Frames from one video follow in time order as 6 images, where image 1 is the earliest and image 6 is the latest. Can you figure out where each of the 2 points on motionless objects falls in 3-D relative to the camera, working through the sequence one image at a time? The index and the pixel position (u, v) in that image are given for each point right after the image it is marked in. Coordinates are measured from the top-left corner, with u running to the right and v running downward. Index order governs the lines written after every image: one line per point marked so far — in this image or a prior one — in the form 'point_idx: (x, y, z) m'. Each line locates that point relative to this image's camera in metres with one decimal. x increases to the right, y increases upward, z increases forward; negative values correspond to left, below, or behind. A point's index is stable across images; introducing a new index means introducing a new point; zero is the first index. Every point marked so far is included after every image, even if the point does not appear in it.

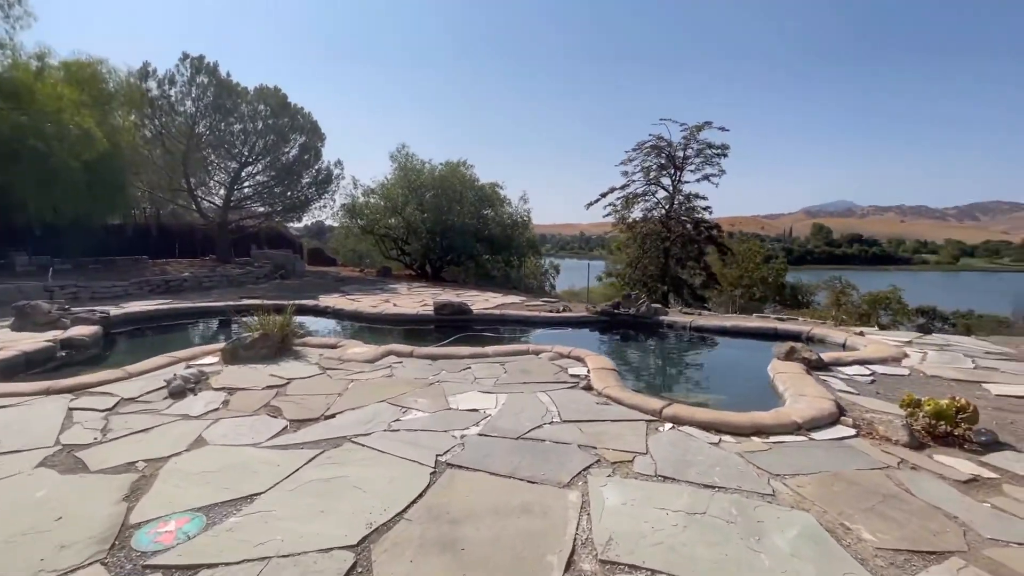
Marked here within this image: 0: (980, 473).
0: (+2.7, -1.0, +2.7) m
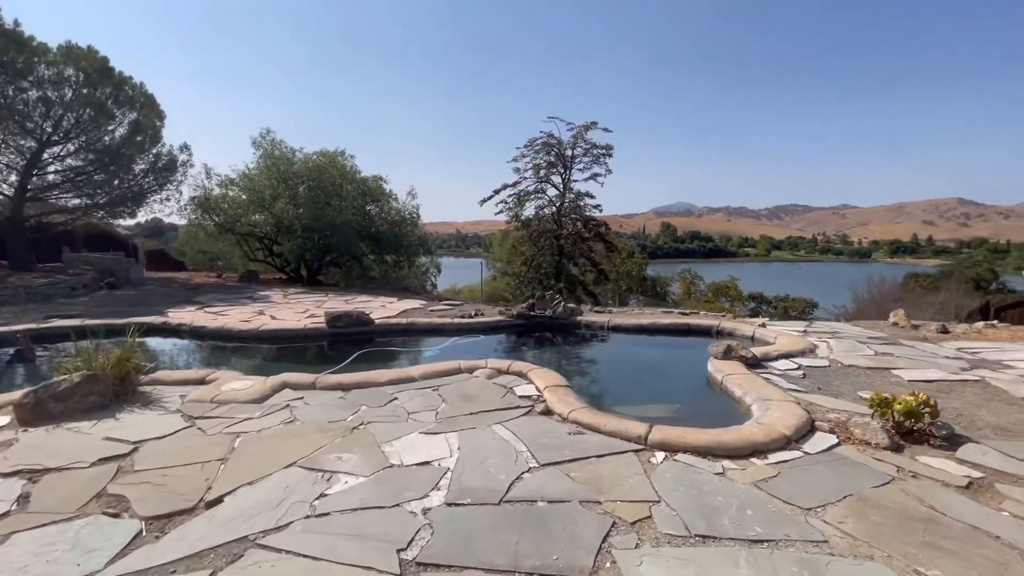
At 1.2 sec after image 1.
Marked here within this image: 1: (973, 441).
0: (+2.5, -1.0, +2.6) m
1: (+2.9, -1.0, +3.0) m
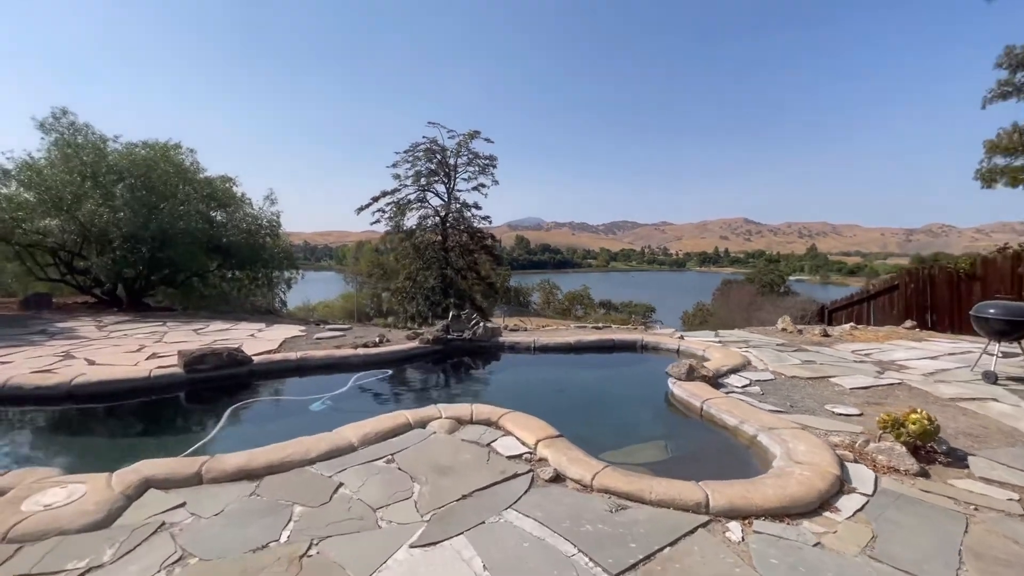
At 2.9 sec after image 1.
0: (+2.7, -1.1, +2.6) m
1: (+2.9, -1.1, +3.0) m
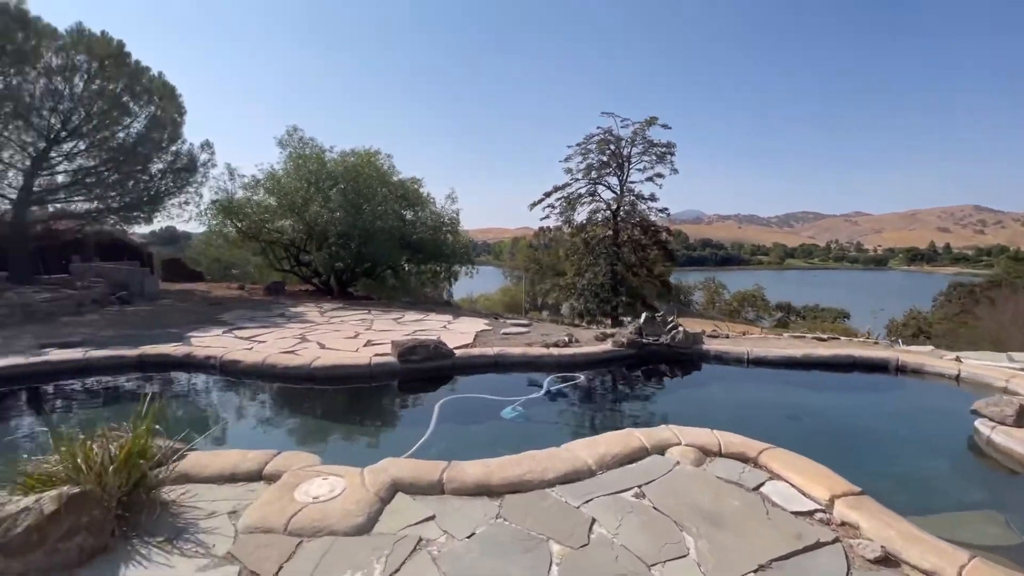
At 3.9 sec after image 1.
0: (+3.8, -1.2, +1.1) m
1: (+4.2, -1.2, +1.5) m
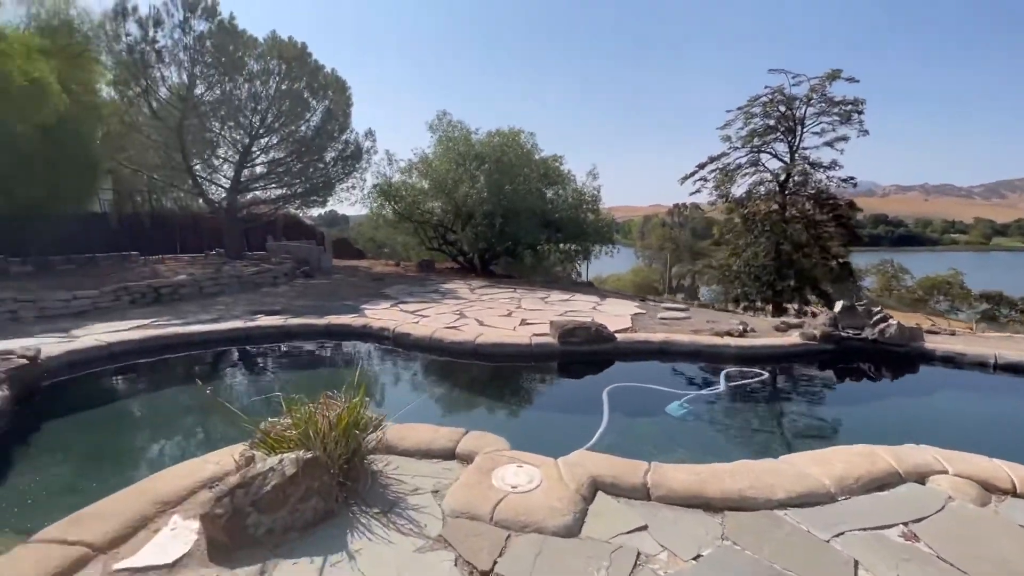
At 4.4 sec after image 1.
0: (+4.2, -1.3, -0.2) m
1: (+4.7, -1.2, +0.1) m
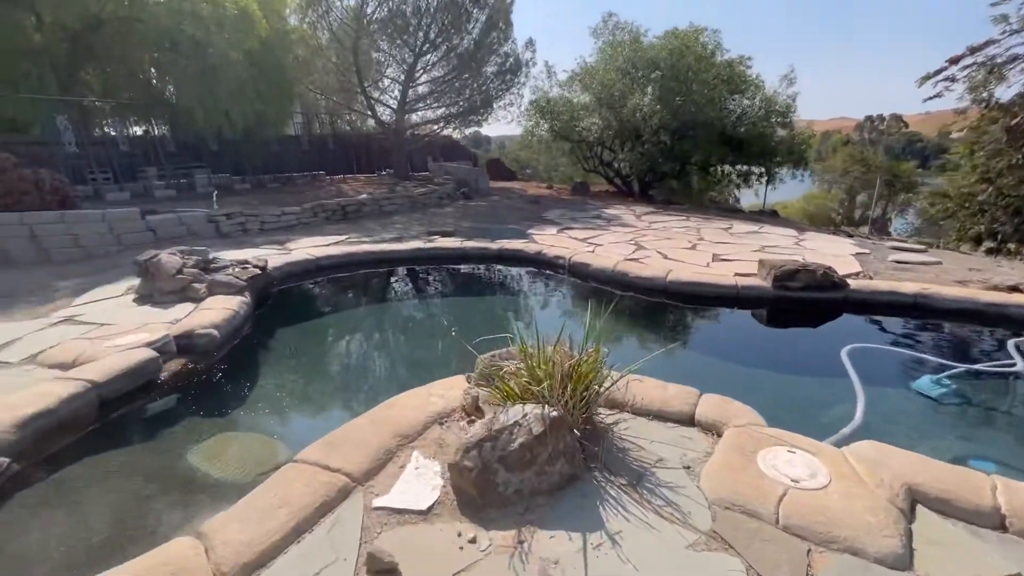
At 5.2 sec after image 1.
0: (+4.4, -1.7, -1.6) m
1: (+4.9, -1.7, -1.5) m
